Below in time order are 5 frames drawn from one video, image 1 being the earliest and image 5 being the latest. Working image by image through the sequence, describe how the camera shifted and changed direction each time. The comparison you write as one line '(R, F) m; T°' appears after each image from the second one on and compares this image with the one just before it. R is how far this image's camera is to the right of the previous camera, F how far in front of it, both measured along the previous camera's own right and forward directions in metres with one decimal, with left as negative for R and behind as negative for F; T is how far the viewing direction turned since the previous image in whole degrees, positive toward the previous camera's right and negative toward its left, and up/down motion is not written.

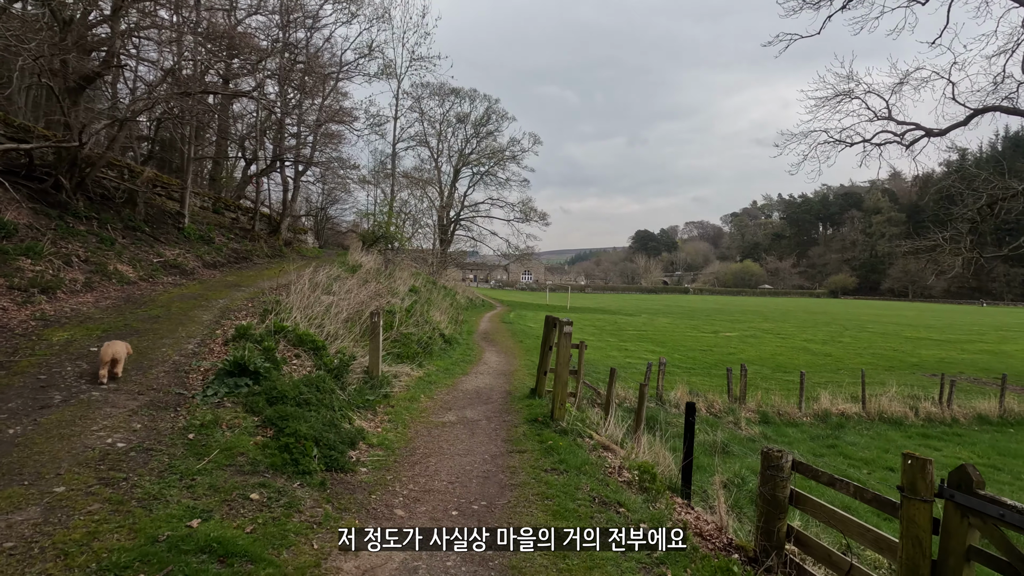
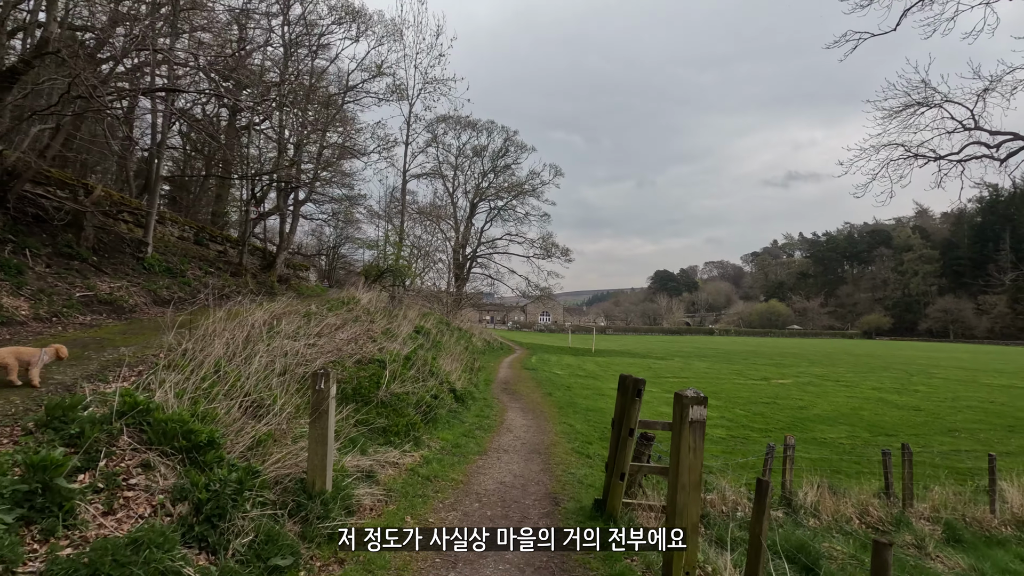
(-0.3, +3.0) m; -2°
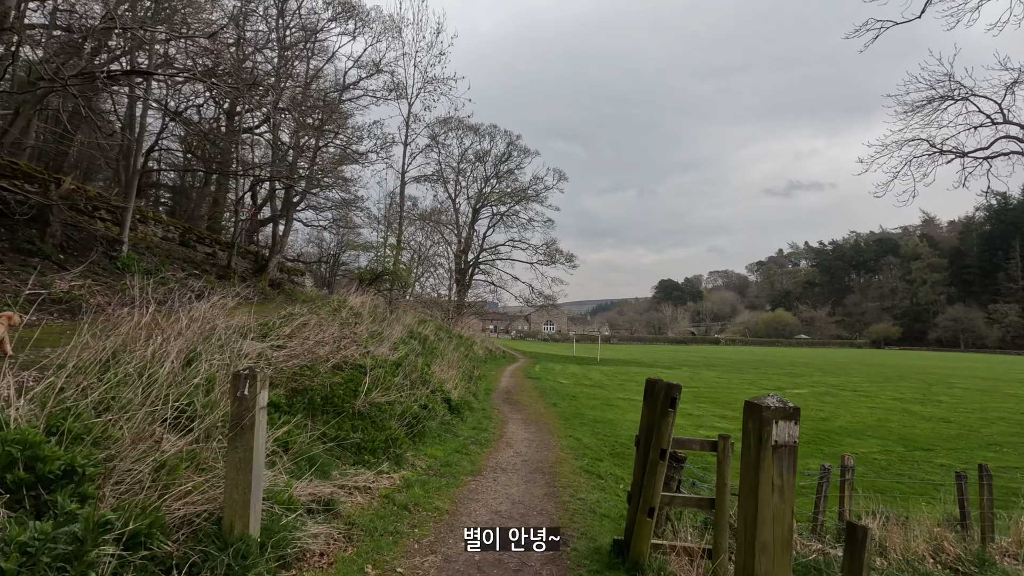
(+0.1, +1.0) m; 0°
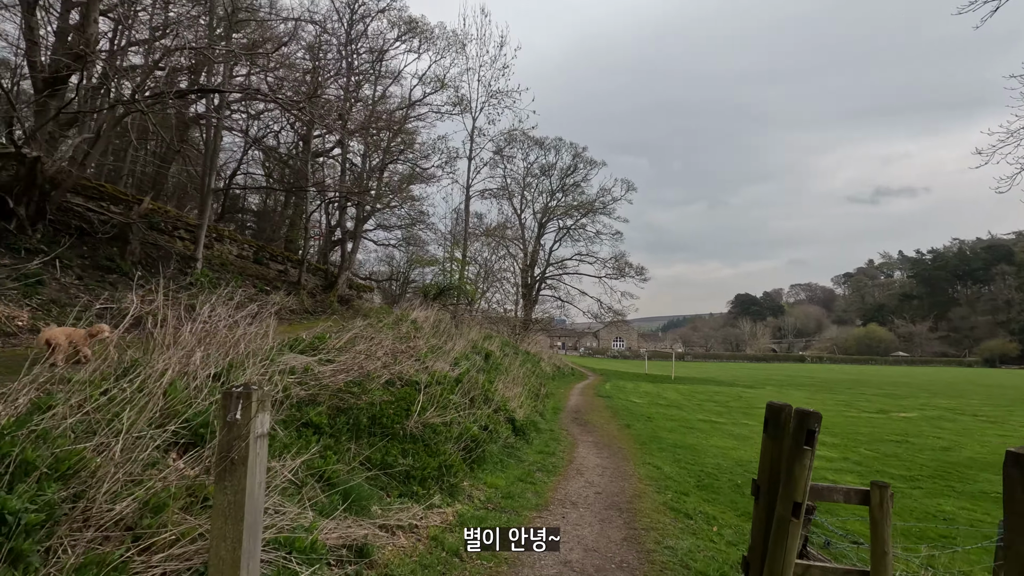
(0.0, +0.8) m; -7°
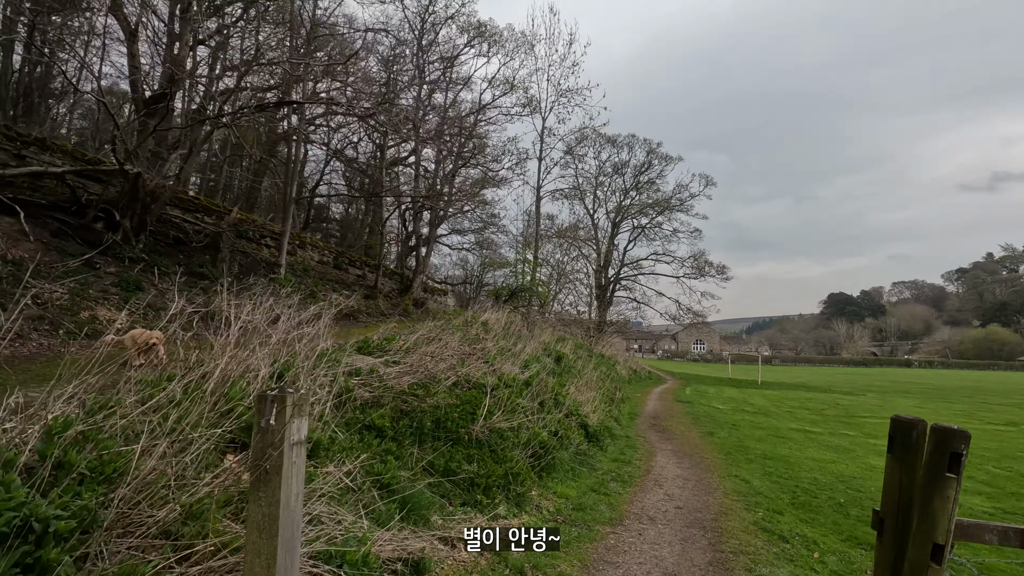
(+0.1, +0.3) m; -8°
